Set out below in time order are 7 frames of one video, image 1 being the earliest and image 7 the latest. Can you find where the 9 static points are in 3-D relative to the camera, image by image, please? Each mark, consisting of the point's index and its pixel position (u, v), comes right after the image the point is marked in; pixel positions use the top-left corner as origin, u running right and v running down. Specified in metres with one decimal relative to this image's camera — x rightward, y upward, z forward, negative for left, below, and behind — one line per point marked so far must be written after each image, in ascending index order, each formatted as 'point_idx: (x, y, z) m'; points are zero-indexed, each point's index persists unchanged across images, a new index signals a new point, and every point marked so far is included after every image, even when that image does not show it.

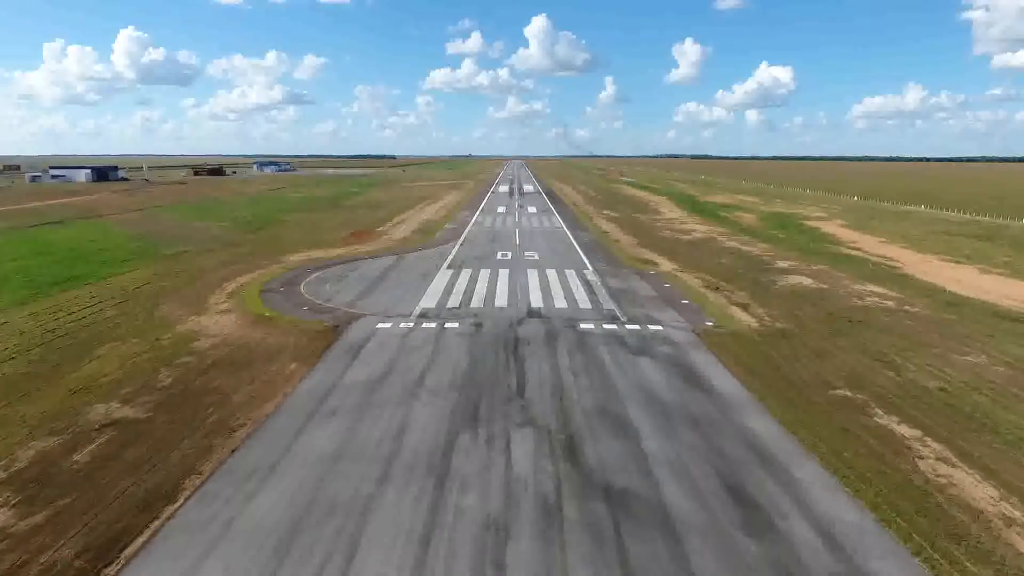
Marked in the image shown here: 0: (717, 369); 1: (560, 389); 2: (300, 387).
0: (+6.4, -2.6, +19.8) m
1: (+1.4, -2.9, +17.9) m
2: (-6.1, -2.9, +18.4) m
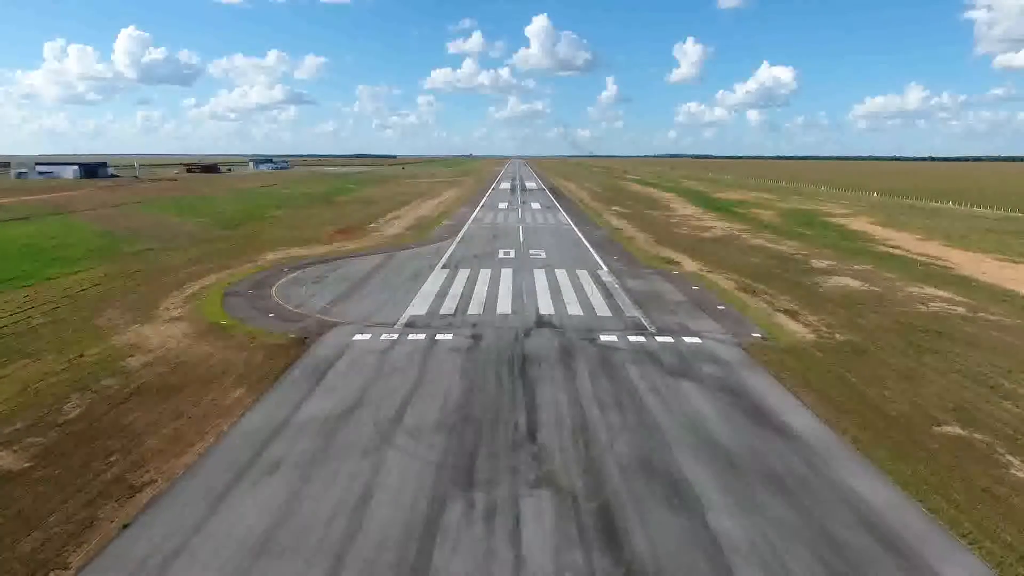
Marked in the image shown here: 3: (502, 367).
0: (+6.6, -2.7, +15.4) m
1: (+1.6, -3.0, +13.5) m
2: (-5.9, -3.0, +14.0) m
3: (-0.3, -2.2, +17.5) m
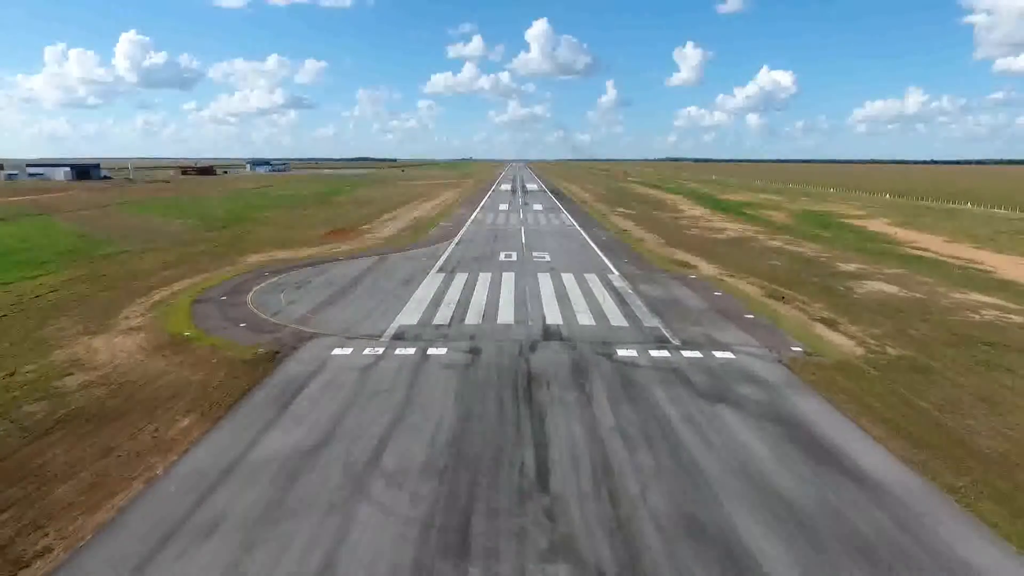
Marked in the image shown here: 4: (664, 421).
0: (+6.7, -2.9, +12.7) m
1: (+1.6, -3.2, +10.8) m
2: (-5.8, -3.1, +11.3) m
3: (-0.2, -2.3, +14.8) m
4: (+3.1, -2.7, +13.2) m
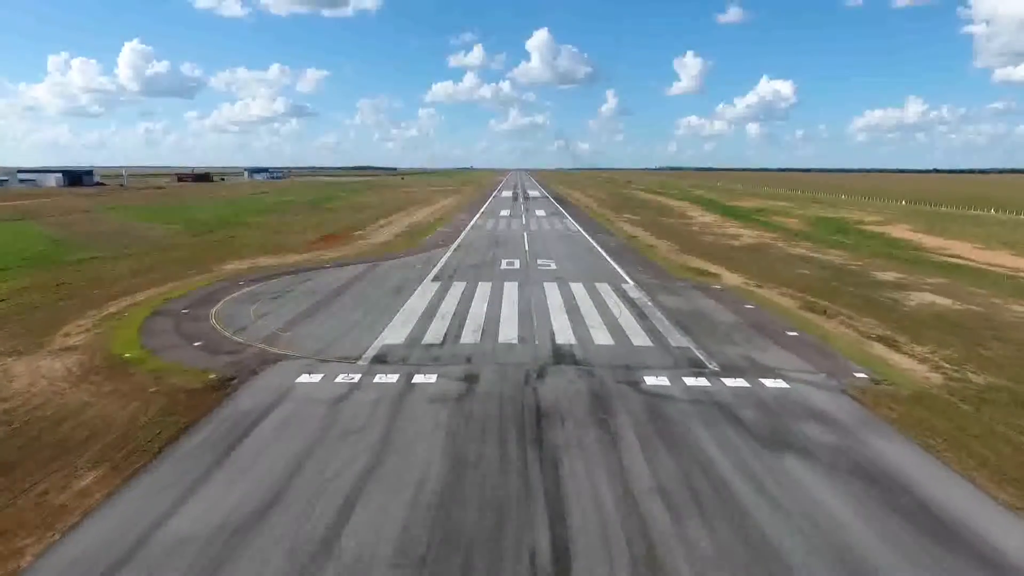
0: (+6.7, -3.1, +9.6) m
1: (+1.7, -3.4, +7.7) m
2: (-5.7, -3.3, +8.2) m
3: (-0.1, -2.6, +11.7) m
4: (+3.2, -2.9, +10.2) m
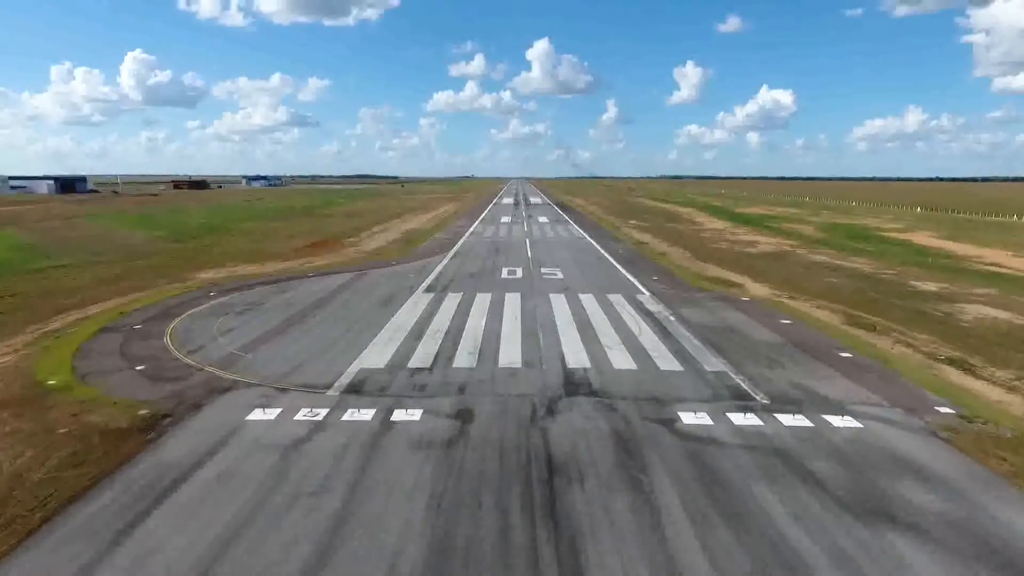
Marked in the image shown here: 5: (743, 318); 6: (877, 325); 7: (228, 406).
0: (+6.8, -3.3, +6.8) m
1: (+1.8, -3.6, +4.8) m
2: (-5.7, -3.5, +5.4) m
3: (0.0, -2.8, +8.9) m
4: (+3.3, -3.1, +7.3) m
5: (+7.1, -0.9, +19.6) m
6: (+10.9, -1.1, +19.0) m
7: (-5.4, -2.2, +12.2) m
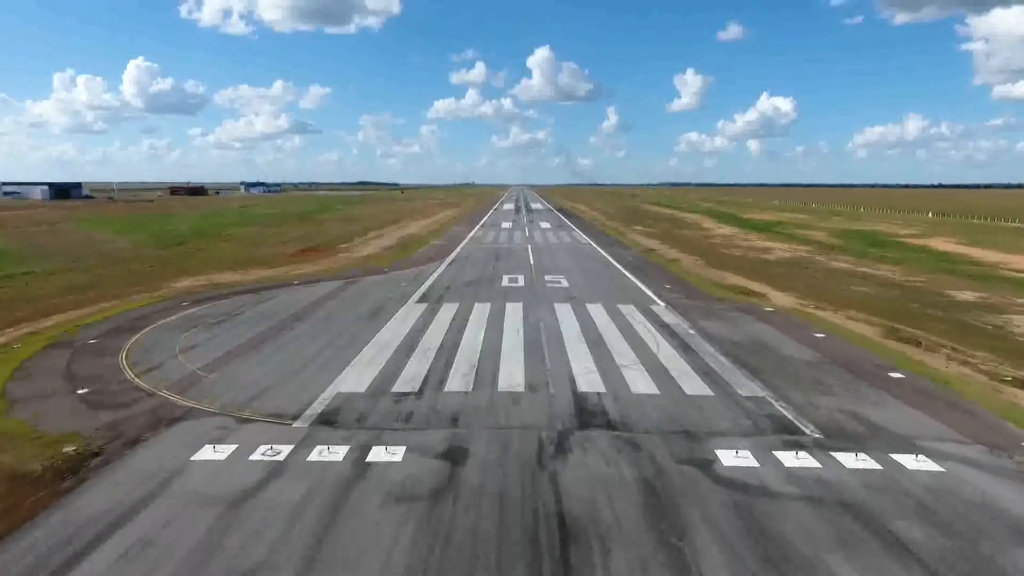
0: (+6.8, -3.4, +4.7) m
1: (+1.8, -3.7, +2.8) m
2: (-5.7, -3.6, +3.4) m
3: (0.0, -3.0, +6.9) m
4: (+3.3, -3.3, +5.3) m
5: (+7.1, -1.2, +17.6) m
6: (+10.9, -1.4, +17.0) m
7: (-5.4, -2.4, +10.1) m
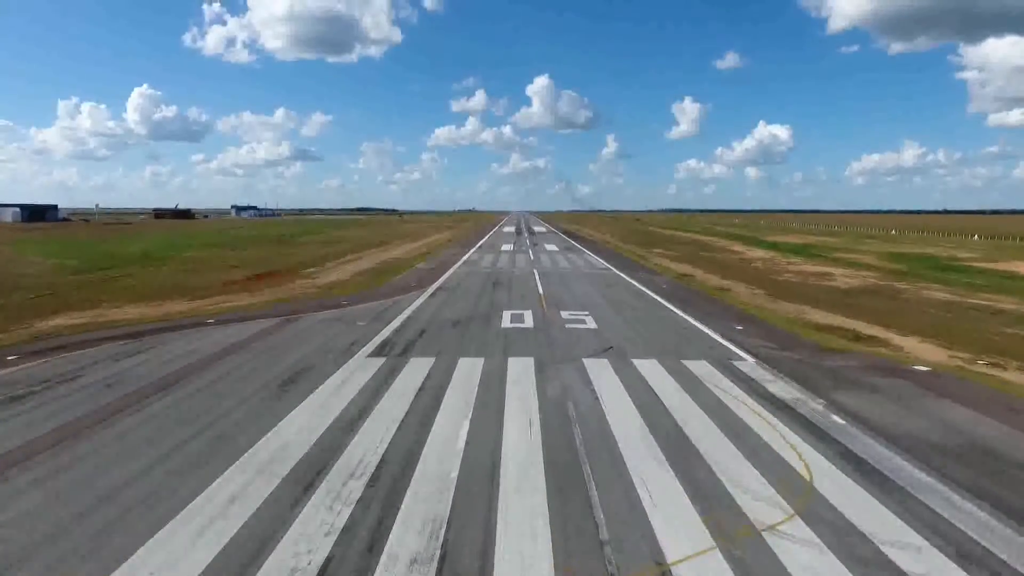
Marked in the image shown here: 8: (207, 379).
0: (+6.9, -3.8, -3.0) m
1: (+1.9, -3.9, -4.9) m
2: (-5.6, -3.9, -4.3) m
3: (+0.1, -3.4, -0.8) m
4: (+3.4, -3.6, -2.4) m
5: (+7.2, -2.0, +10.0) m
6: (+11.1, -2.2, +9.4) m
7: (-5.2, -2.9, +2.5) m
8: (-5.9, -1.7, +12.3) m
